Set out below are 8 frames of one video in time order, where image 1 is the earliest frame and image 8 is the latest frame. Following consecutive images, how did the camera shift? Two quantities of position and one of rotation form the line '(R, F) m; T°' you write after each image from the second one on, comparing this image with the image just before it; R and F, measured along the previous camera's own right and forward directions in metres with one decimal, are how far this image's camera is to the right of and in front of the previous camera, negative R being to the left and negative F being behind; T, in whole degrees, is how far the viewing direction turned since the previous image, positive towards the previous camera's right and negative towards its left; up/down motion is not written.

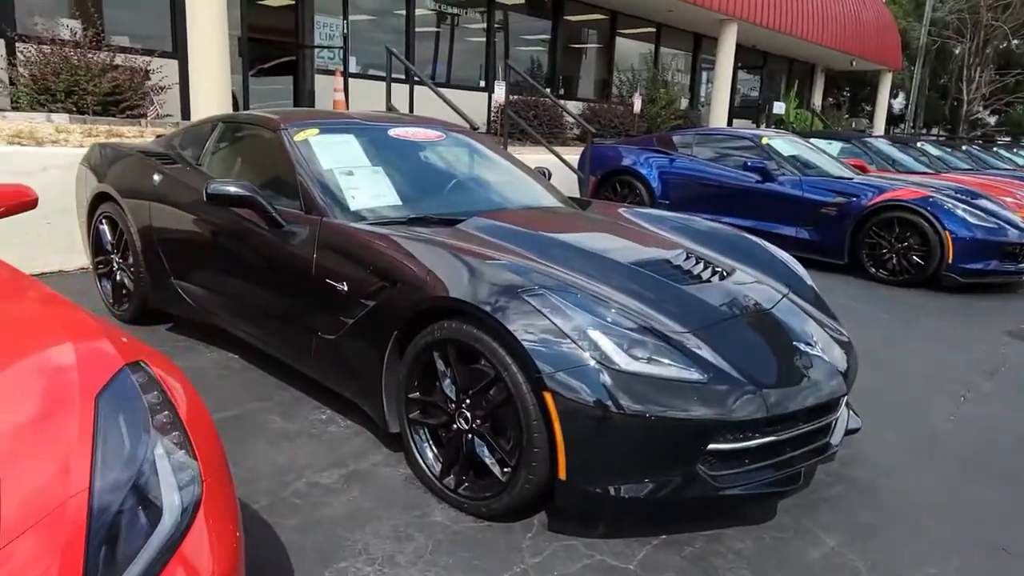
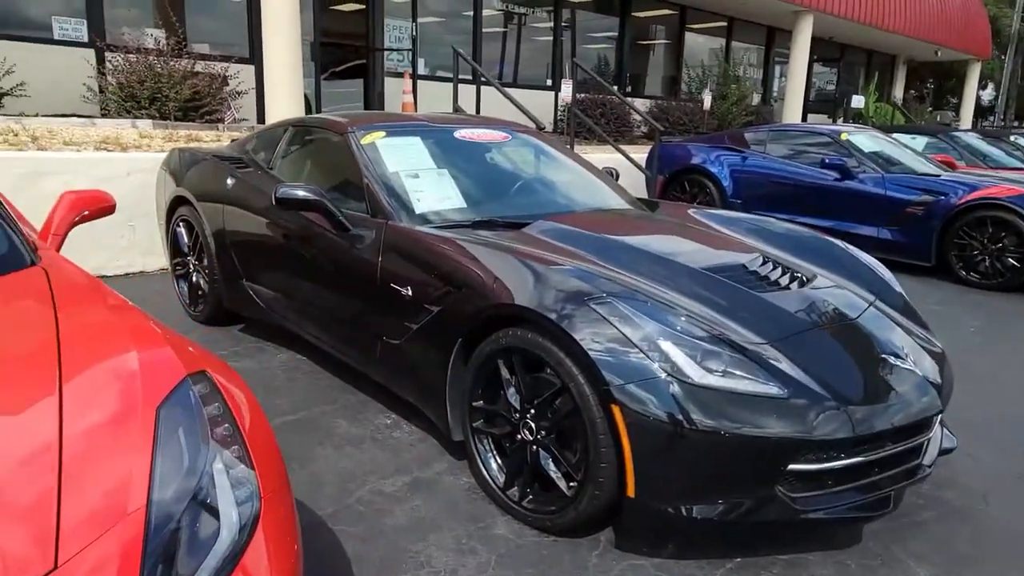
(0.0, +0.1) m; -5°
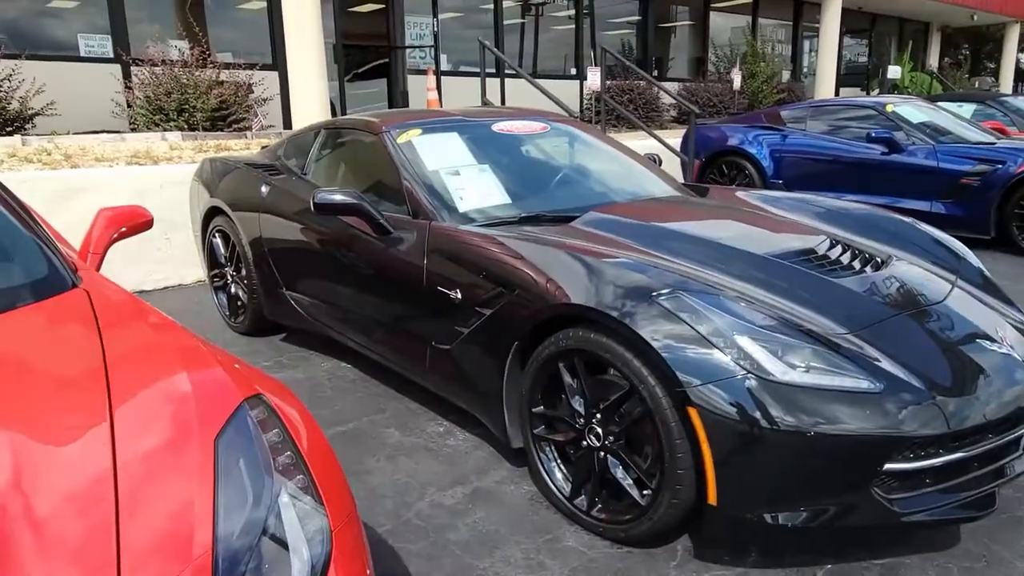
(-0.1, +0.1) m; -2°
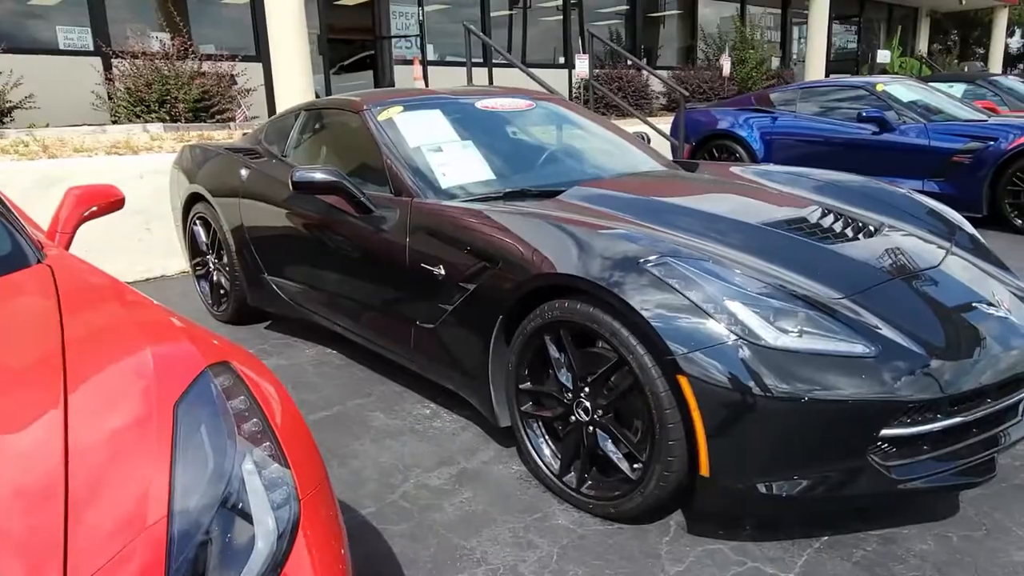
(0.0, +0.1) m; +1°
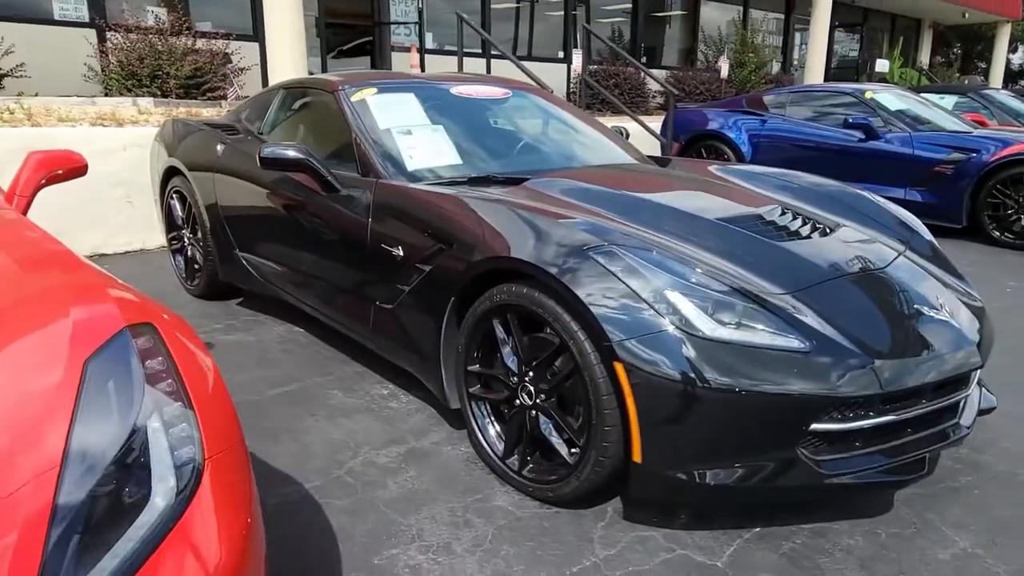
(+0.2, 0.0) m; 0°
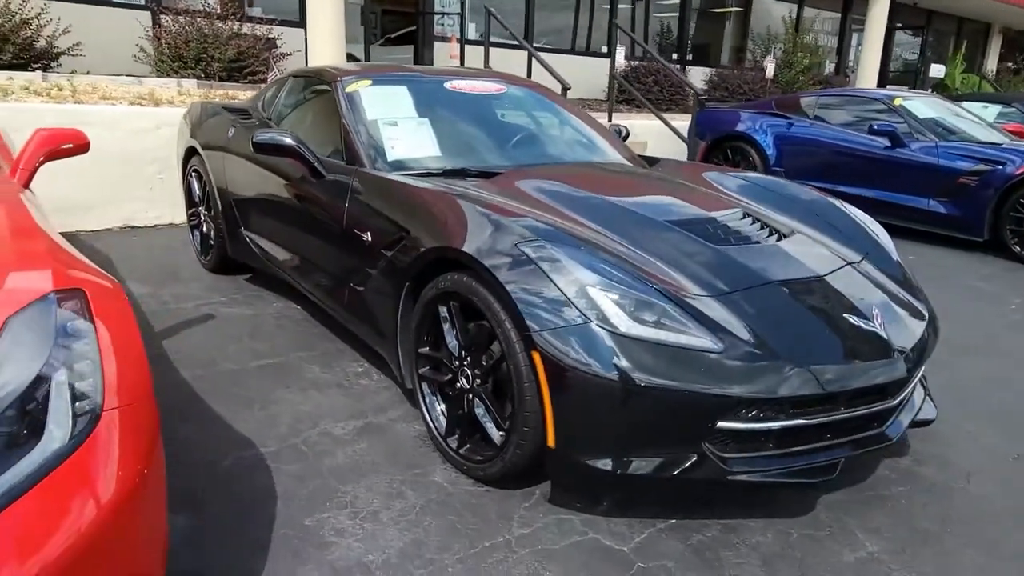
(+0.4, -0.1) m; -4°
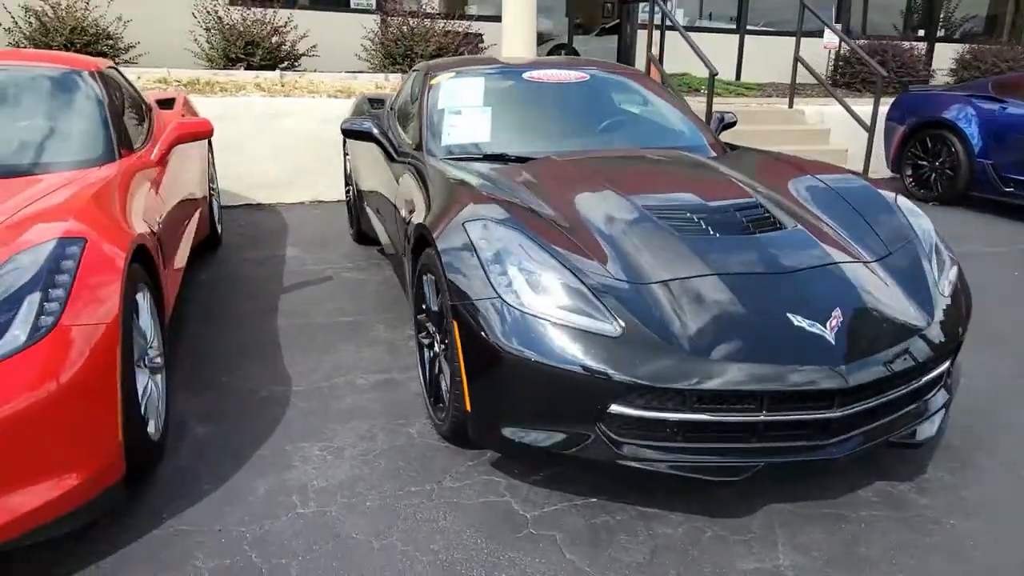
(+1.0, 0.0) m; -19°
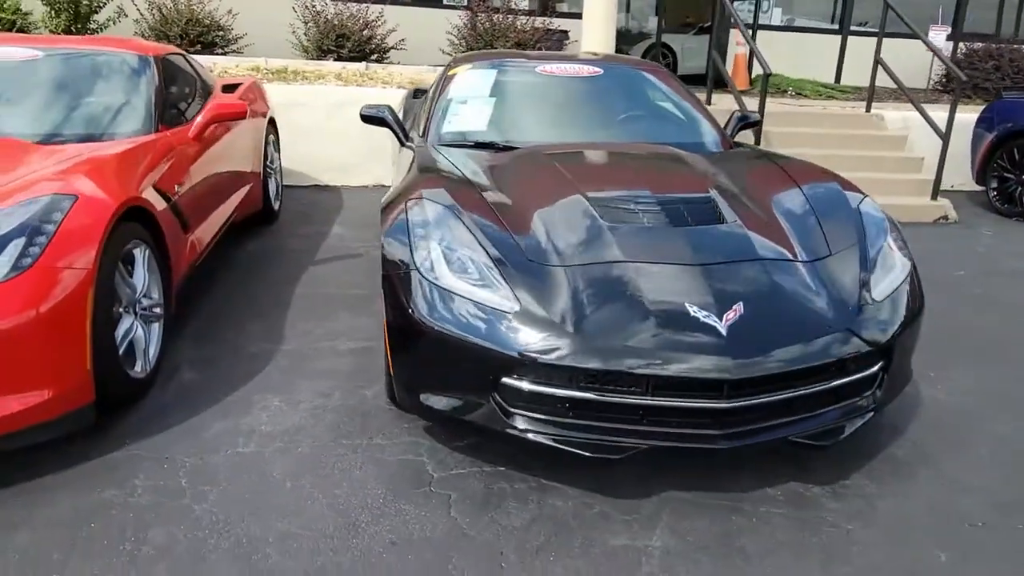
(+0.7, -0.1) m; -9°
